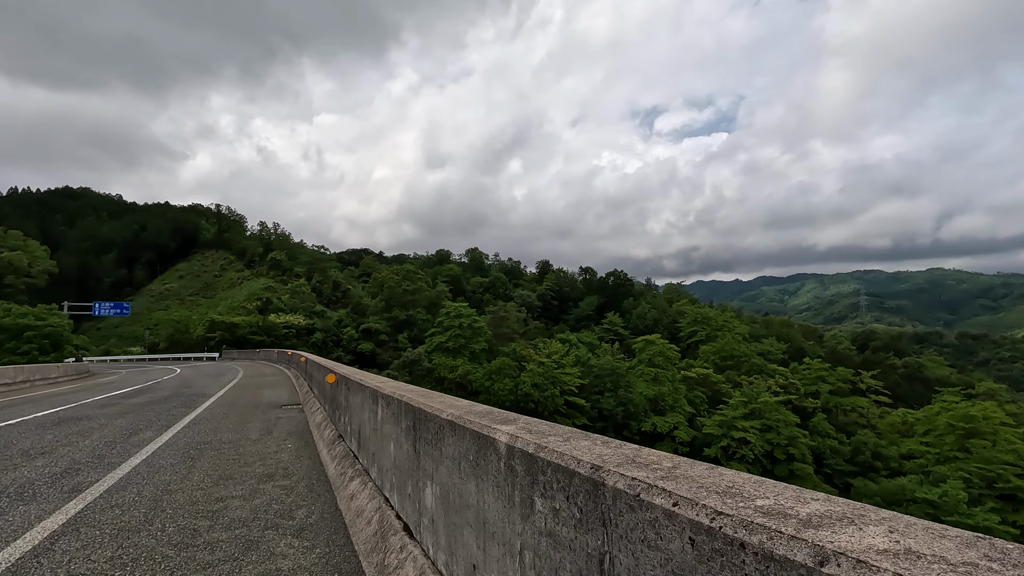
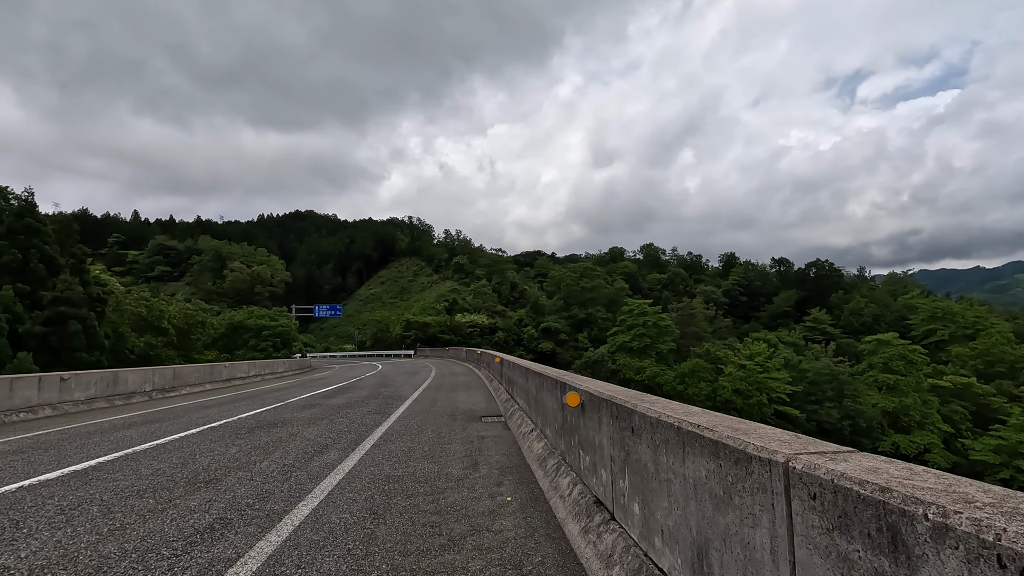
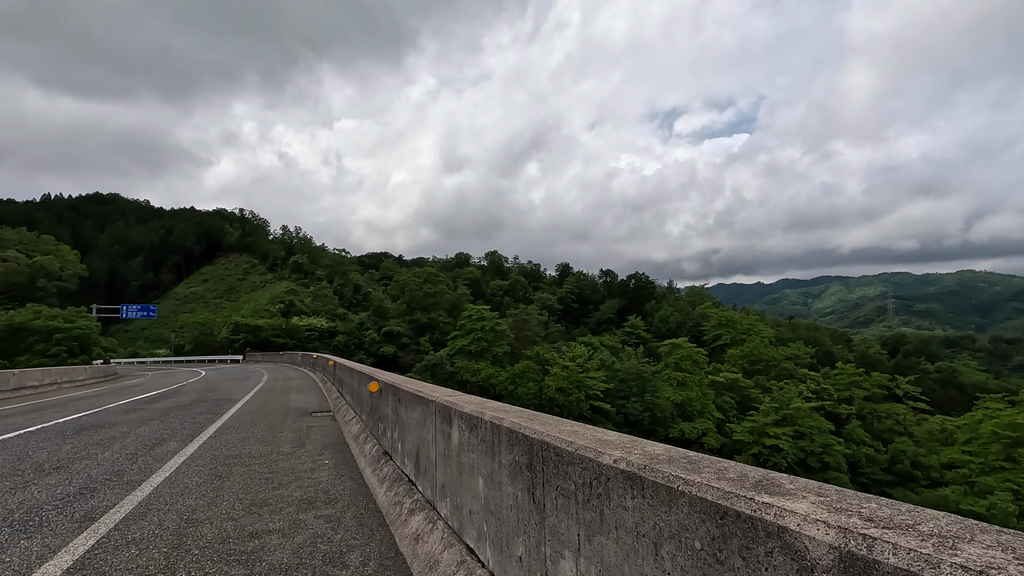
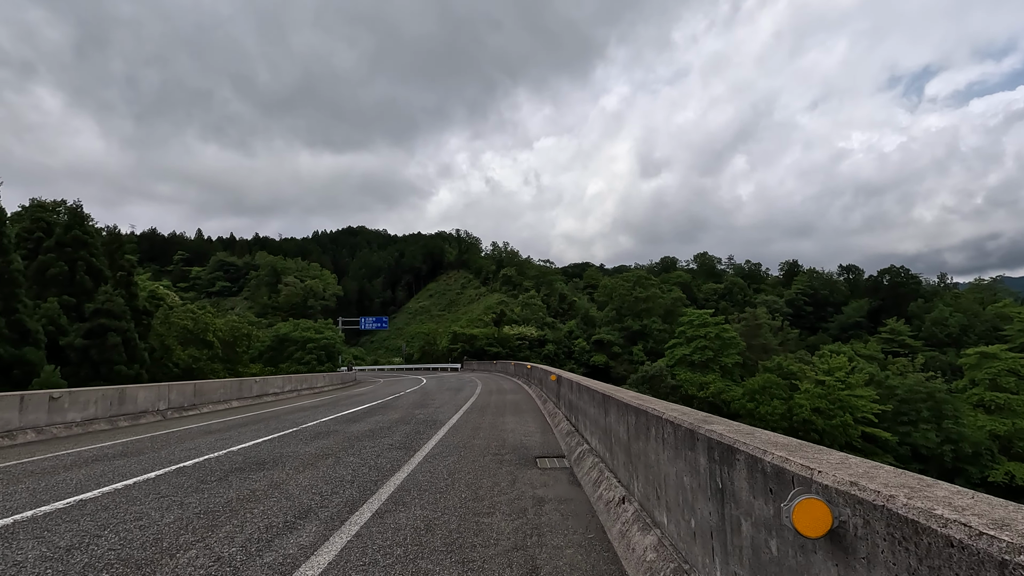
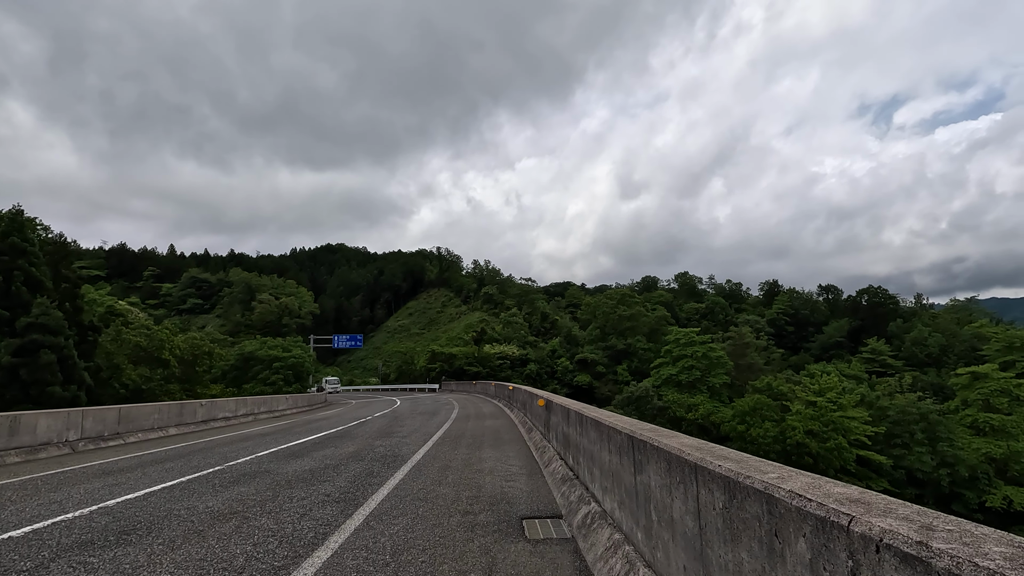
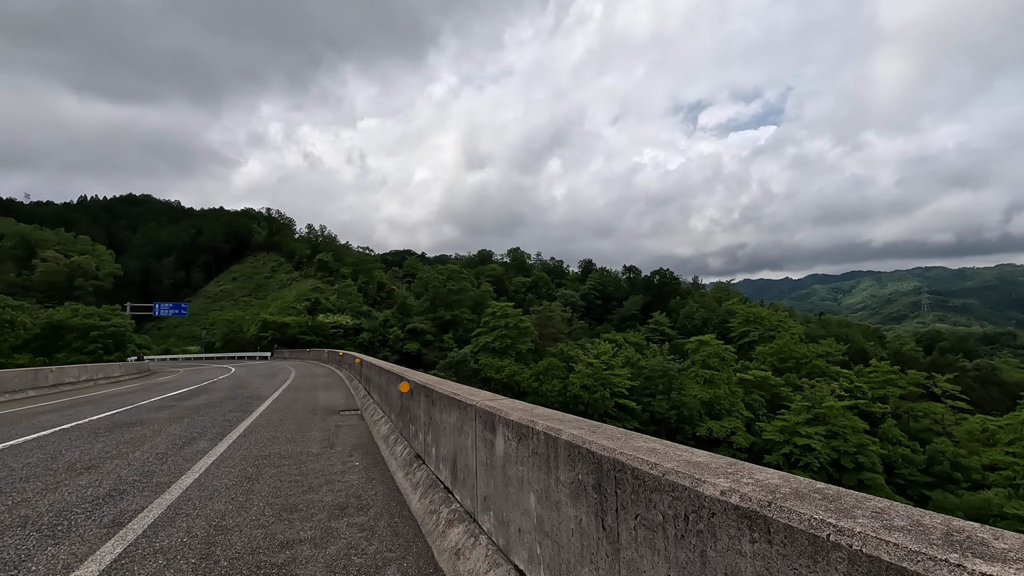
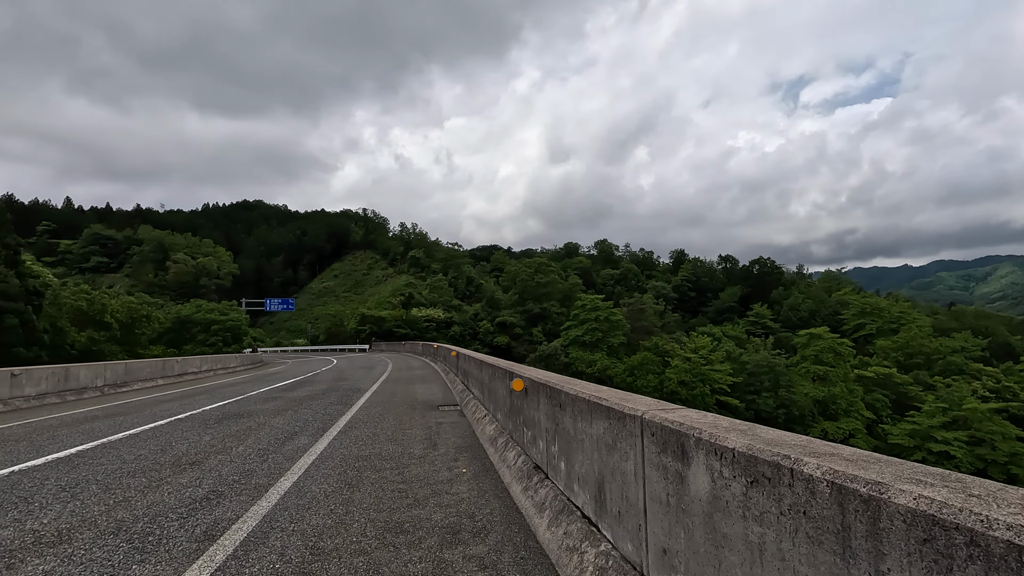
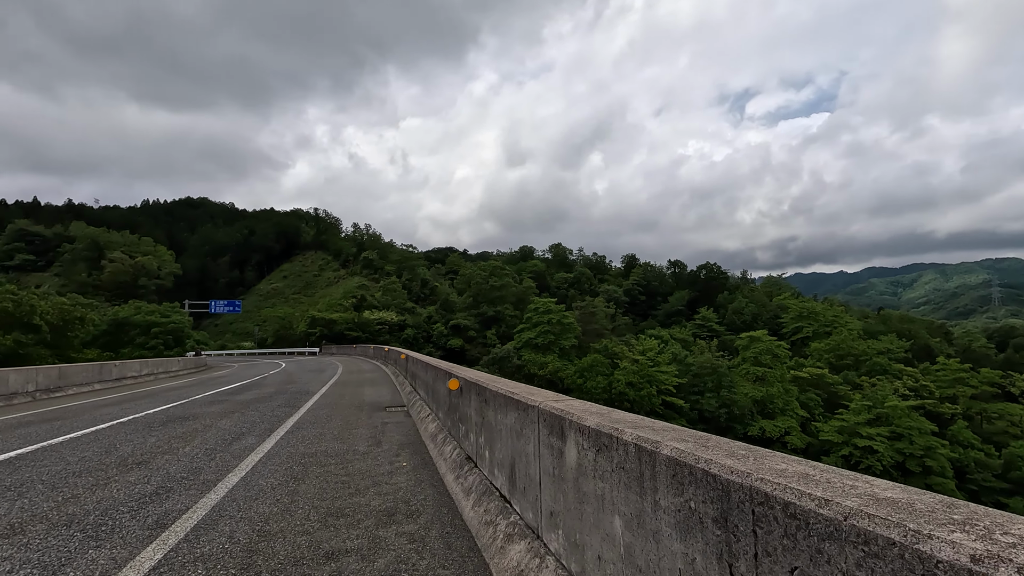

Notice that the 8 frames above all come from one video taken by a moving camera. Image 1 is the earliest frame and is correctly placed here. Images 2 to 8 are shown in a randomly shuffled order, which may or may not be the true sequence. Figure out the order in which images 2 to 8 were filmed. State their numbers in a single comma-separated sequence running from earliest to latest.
3, 6, 8, 7, 2, 4, 5
